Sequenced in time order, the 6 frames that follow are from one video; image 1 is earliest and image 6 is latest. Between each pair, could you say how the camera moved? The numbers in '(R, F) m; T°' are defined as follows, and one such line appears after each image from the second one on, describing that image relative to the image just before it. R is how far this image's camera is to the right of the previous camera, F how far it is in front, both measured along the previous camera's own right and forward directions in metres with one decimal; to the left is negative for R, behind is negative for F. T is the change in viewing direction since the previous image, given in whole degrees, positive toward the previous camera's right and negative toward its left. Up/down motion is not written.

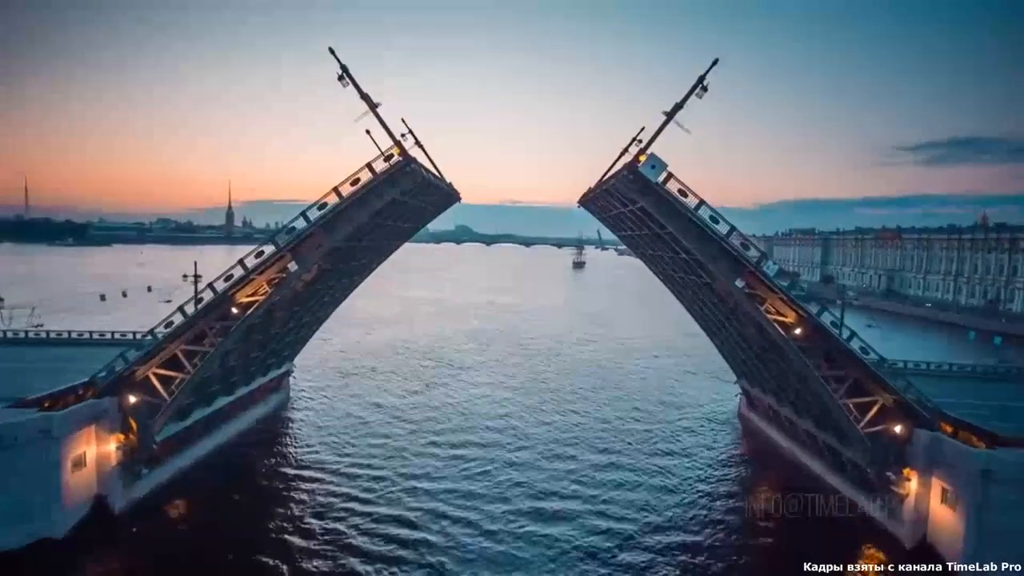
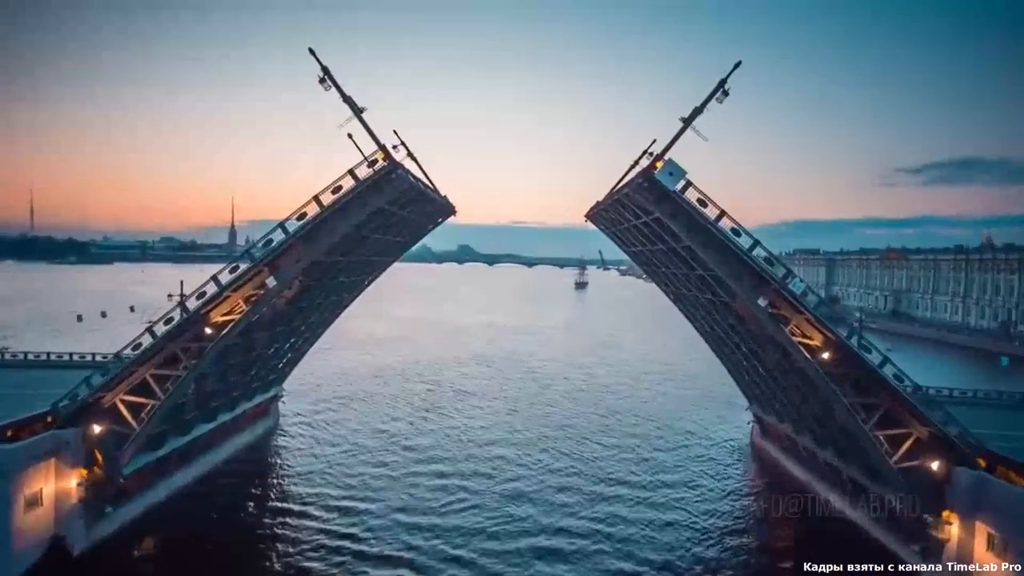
(0.0, +1.6) m; 0°
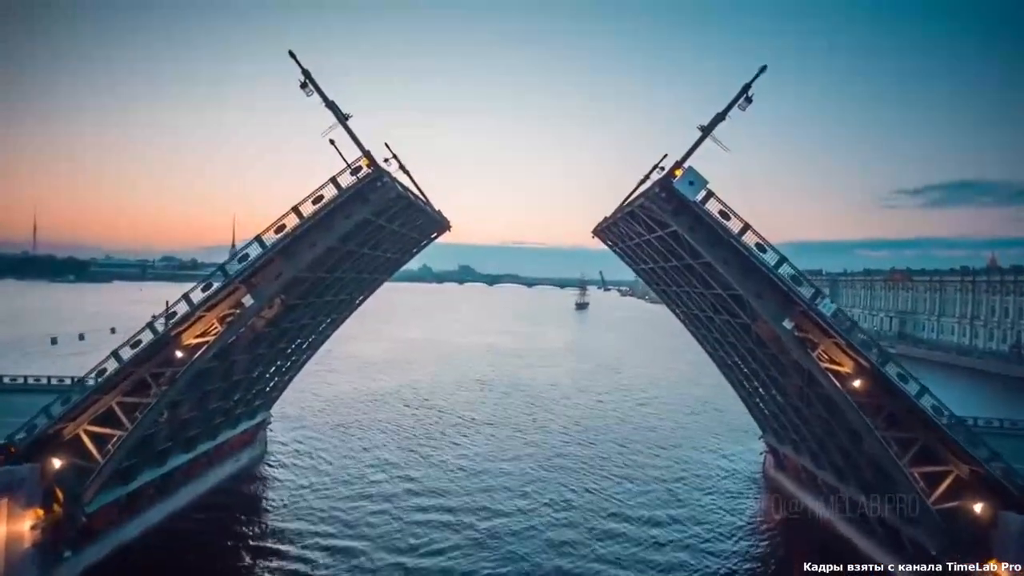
(0.0, +1.5) m; 0°
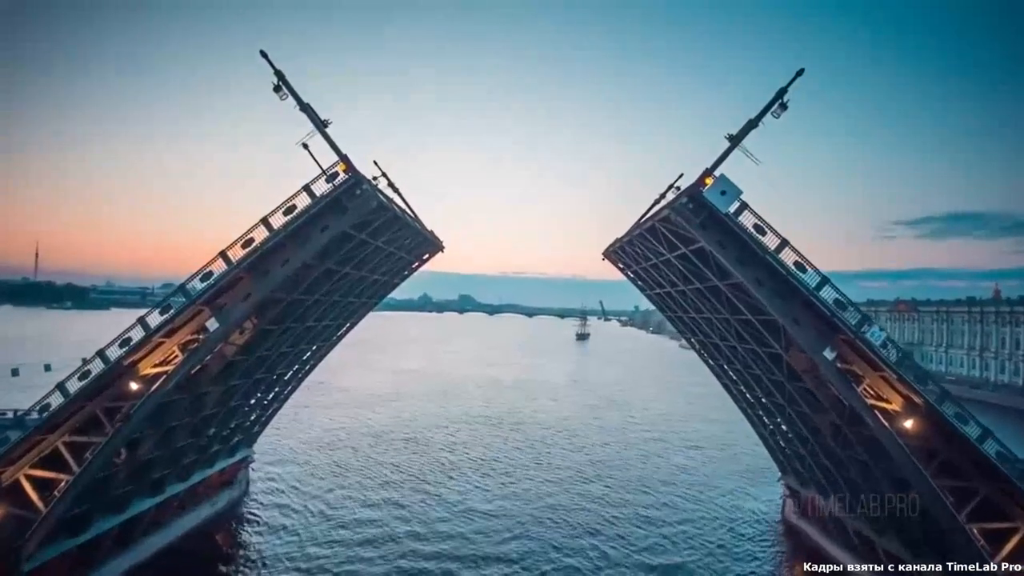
(-0.1, +1.8) m; 0°
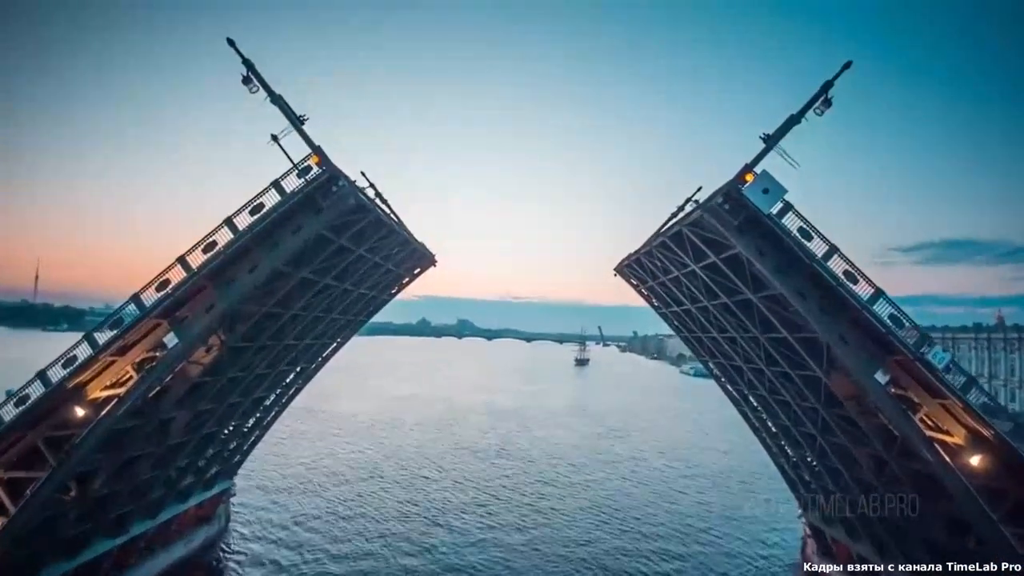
(-0.2, +1.7) m; 0°
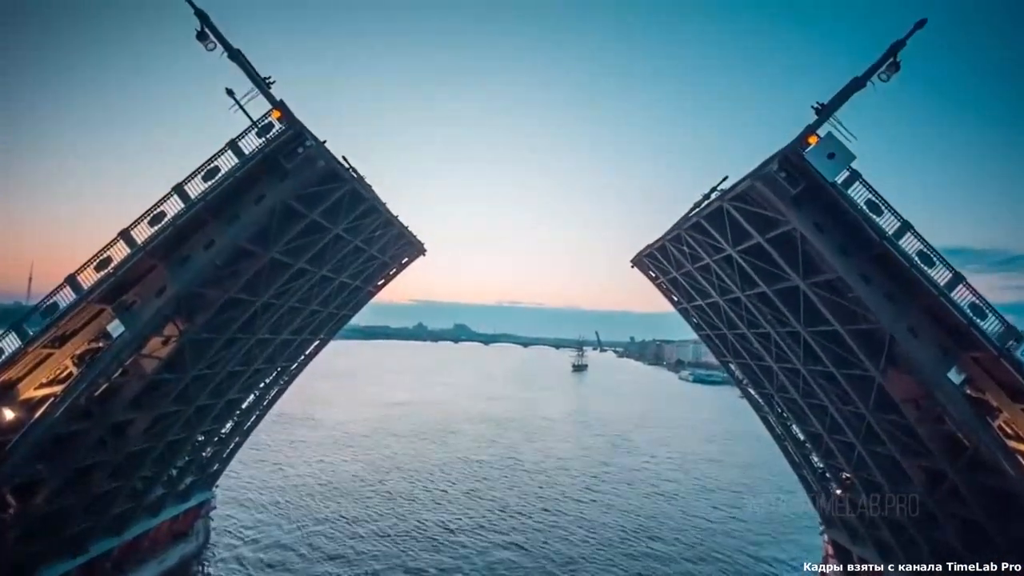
(-0.3, +1.8) m; 0°
